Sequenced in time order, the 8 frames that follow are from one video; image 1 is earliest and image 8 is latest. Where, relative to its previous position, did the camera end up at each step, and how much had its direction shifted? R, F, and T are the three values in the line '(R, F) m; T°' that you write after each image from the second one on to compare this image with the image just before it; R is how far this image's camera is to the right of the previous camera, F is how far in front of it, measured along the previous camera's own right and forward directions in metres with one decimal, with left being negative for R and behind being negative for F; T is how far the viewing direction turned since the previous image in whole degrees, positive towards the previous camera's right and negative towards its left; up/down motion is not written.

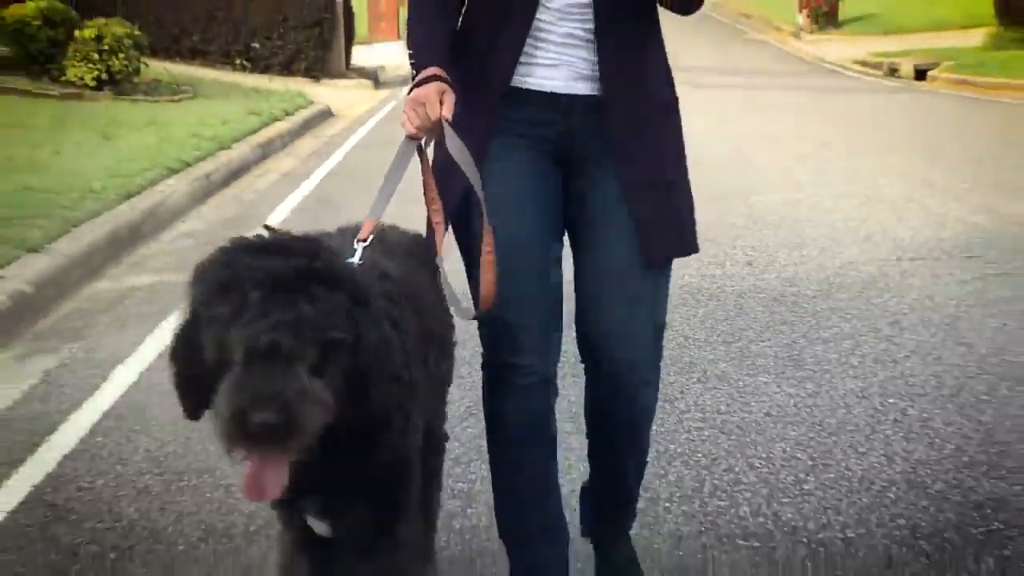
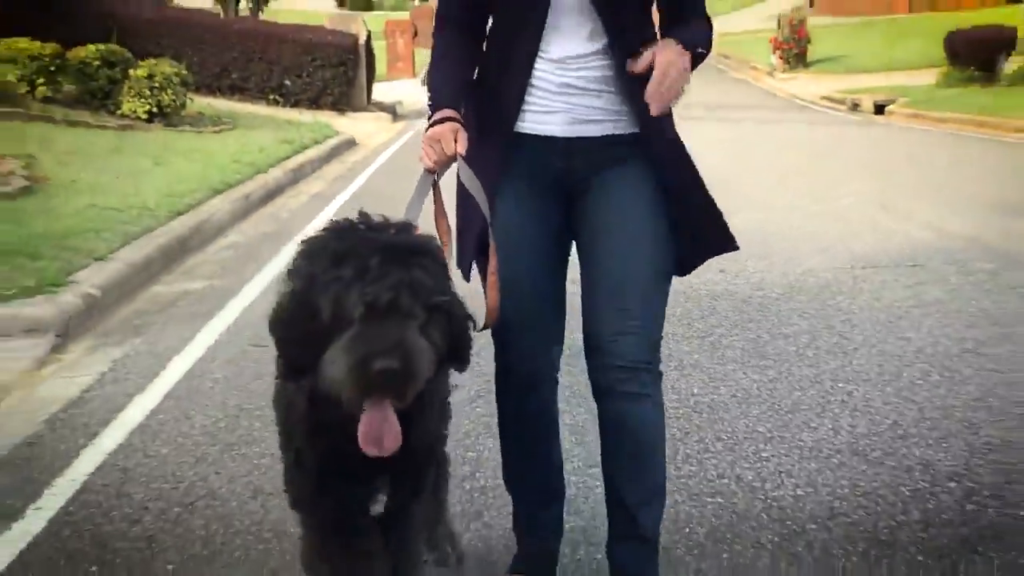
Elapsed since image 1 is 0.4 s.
(0.0, -0.5) m; 0°
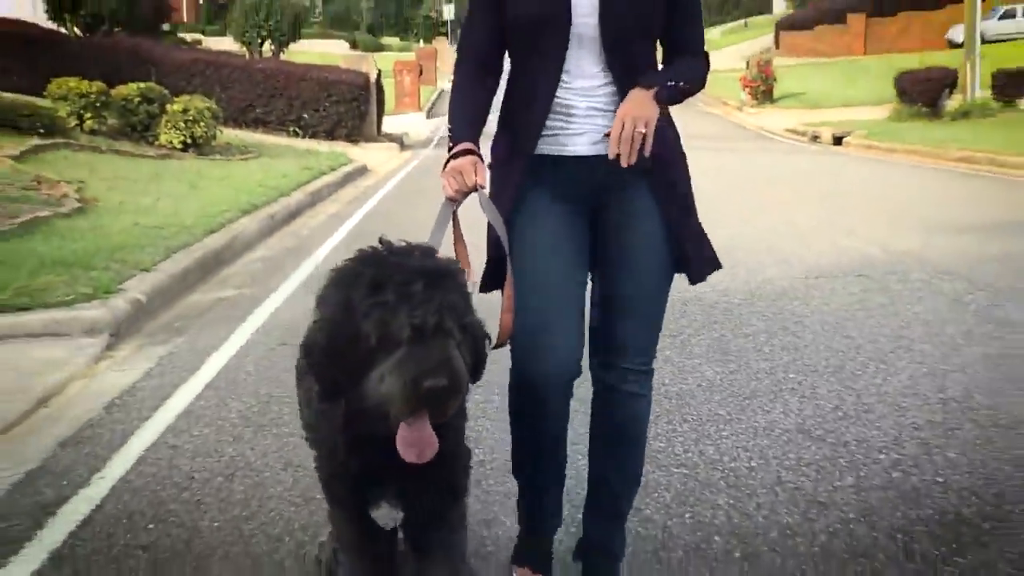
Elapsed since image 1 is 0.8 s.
(0.0, -0.6) m; 0°
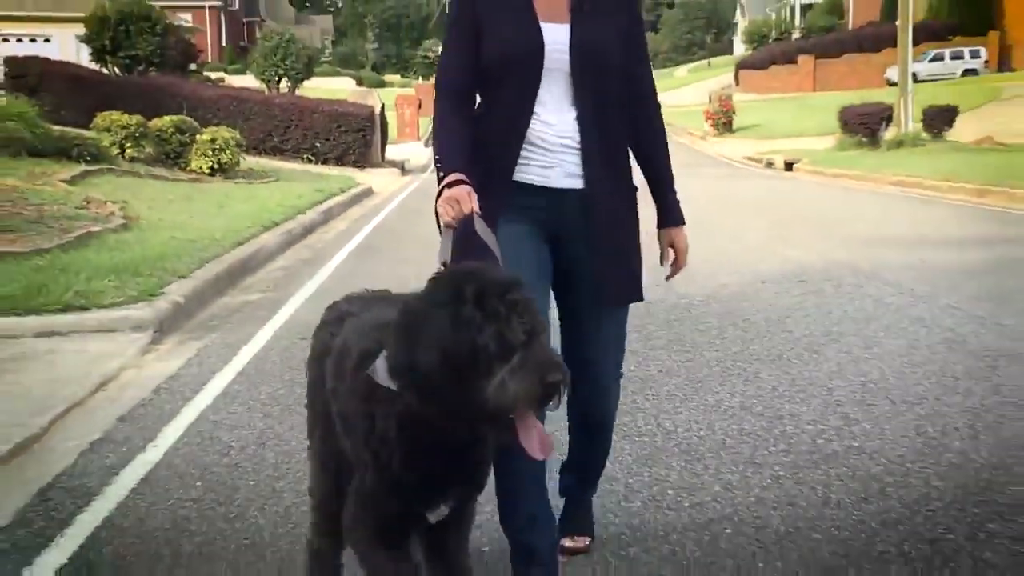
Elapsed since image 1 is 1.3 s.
(0.0, -0.7) m; +1°
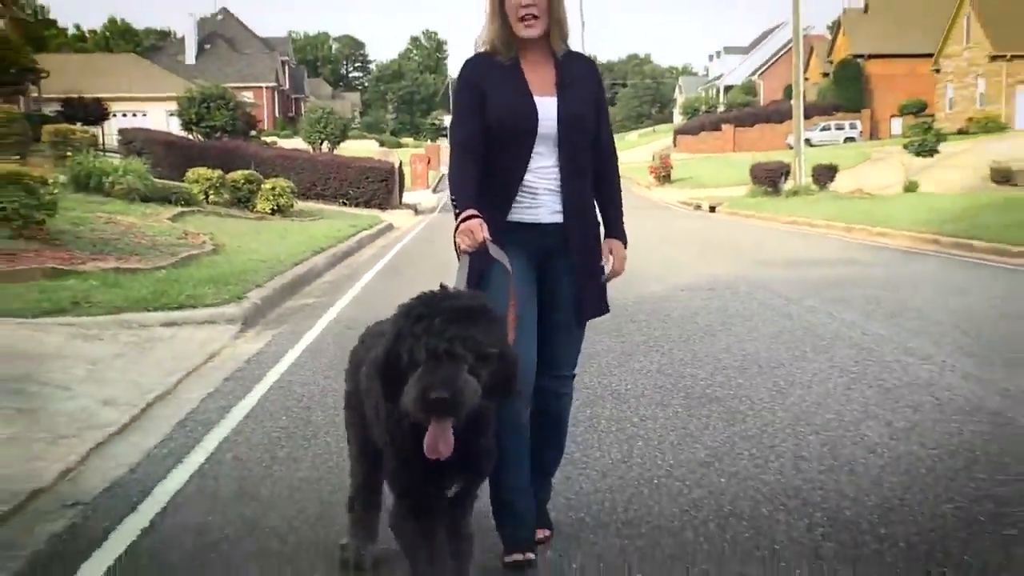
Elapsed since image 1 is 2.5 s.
(+0.1, -2.0) m; 0°
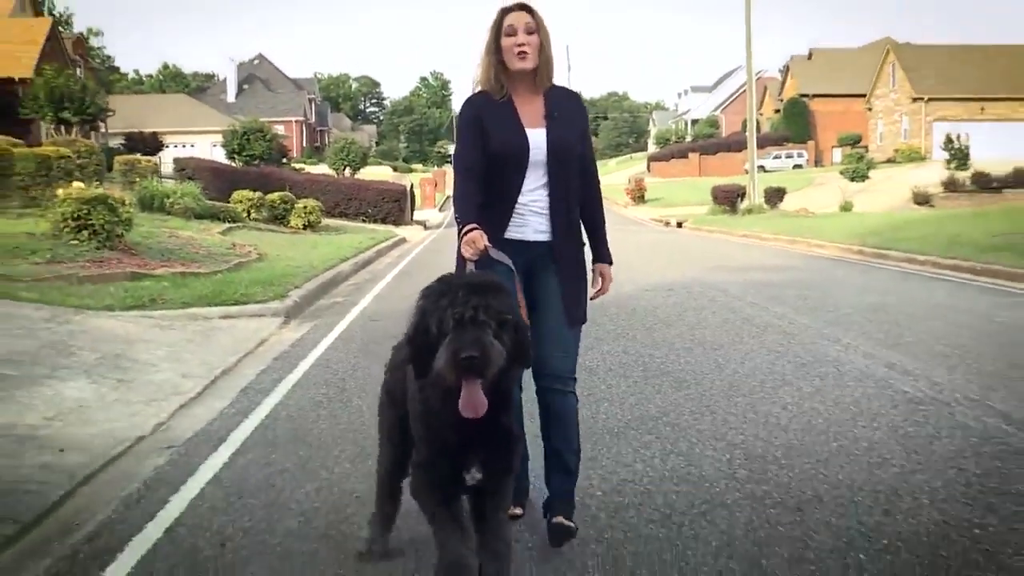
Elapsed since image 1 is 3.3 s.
(0.0, -1.6) m; 0°
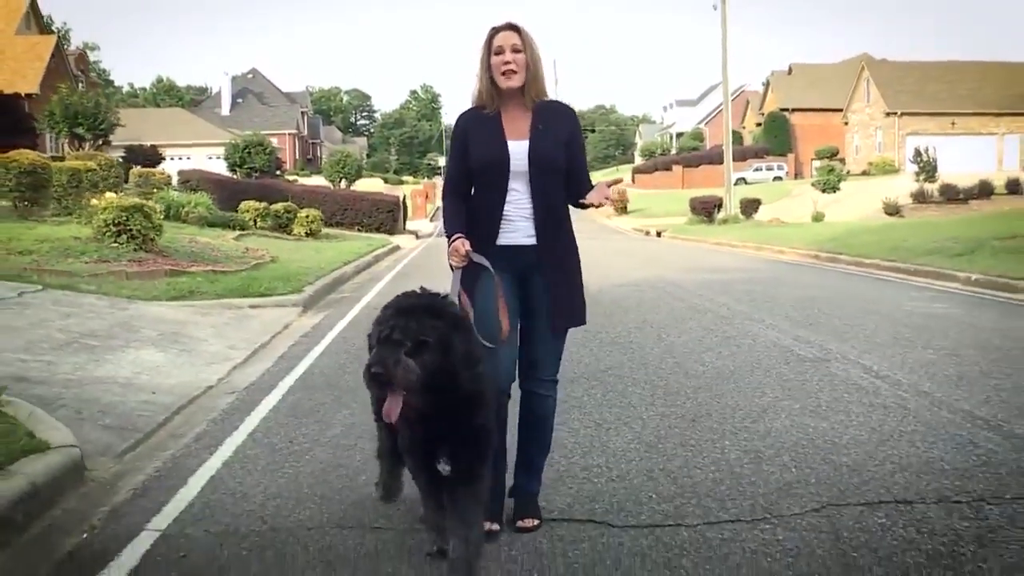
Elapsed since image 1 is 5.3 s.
(+0.1, -2.2) m; +1°
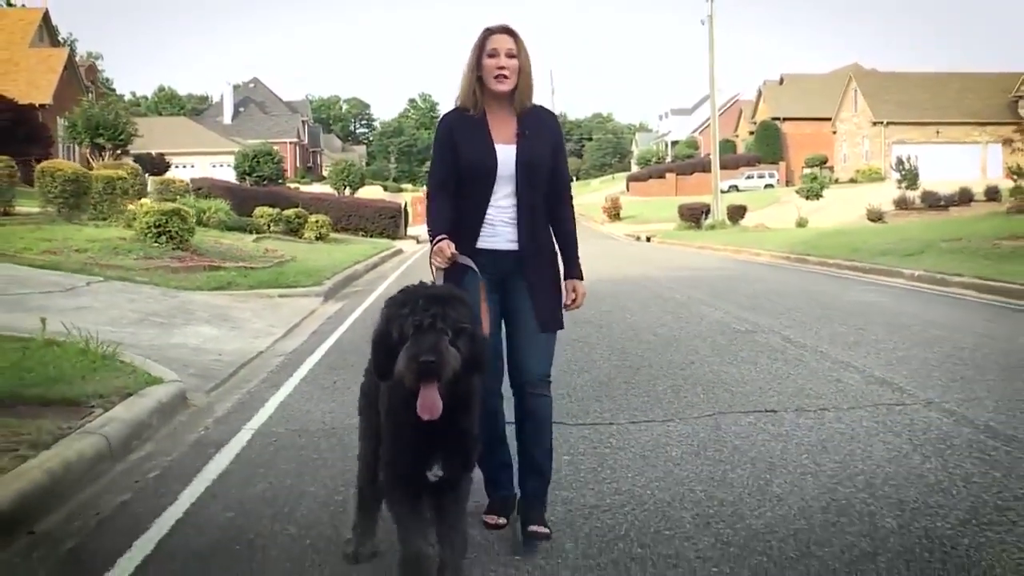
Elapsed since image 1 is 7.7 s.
(+0.1, -2.3) m; 0°
